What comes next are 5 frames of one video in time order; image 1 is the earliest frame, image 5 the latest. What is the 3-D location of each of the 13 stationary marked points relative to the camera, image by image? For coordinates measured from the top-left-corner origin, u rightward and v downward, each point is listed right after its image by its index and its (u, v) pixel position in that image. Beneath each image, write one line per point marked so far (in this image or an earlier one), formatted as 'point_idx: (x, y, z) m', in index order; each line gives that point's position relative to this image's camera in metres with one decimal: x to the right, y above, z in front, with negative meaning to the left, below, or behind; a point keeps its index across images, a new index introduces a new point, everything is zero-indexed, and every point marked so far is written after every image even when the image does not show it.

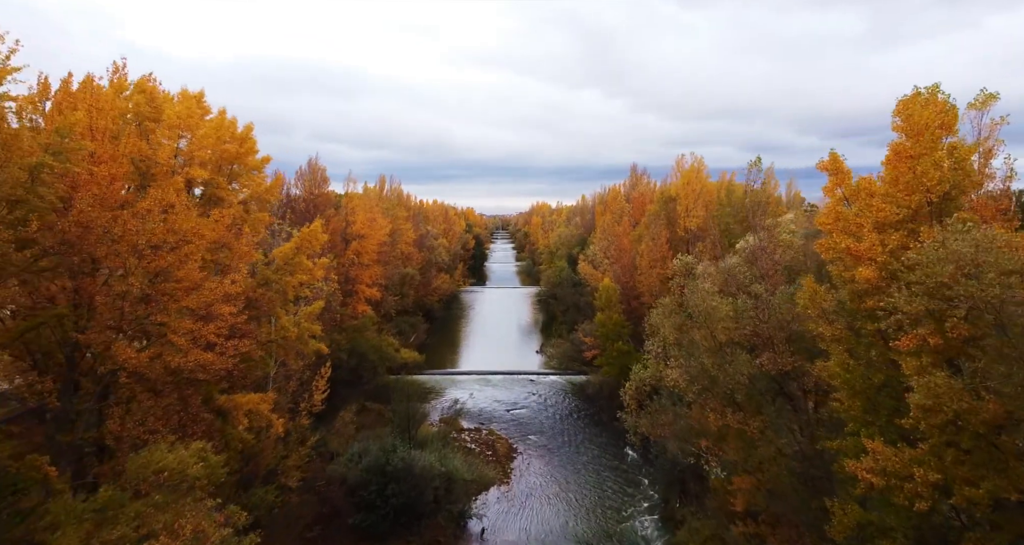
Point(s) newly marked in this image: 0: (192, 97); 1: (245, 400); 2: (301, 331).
0: (-7.7, +4.2, +15.8) m
1: (-6.4, -3.0, +15.4) m
2: (-6.1, -1.7, +18.9) m
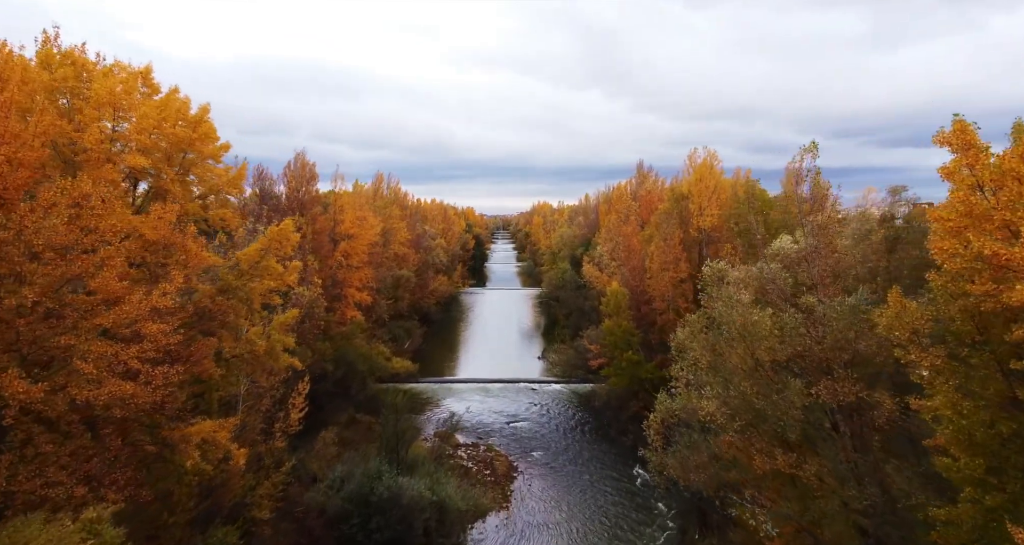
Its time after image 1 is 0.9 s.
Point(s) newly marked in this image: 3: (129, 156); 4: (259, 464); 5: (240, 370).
0: (-7.7, +4.1, +13.5) m
1: (-6.4, -3.1, +13.1) m
2: (-6.1, -1.8, +16.6) m
3: (-7.3, +2.2, +12.5) m
4: (-7.3, -5.5, +19.0) m
5: (-6.6, -2.4, +16.0) m
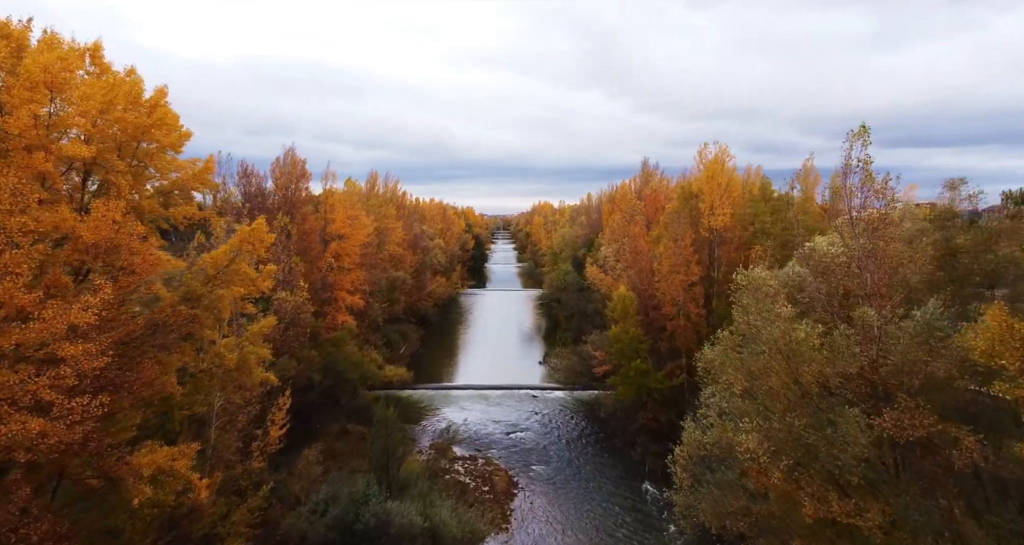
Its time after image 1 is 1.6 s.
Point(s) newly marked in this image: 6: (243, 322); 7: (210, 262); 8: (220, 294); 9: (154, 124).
0: (-7.7, +4.0, +11.8) m
1: (-6.4, -3.2, +11.4) m
2: (-6.1, -1.9, +14.9) m
3: (-7.3, +2.1, +10.7) m
4: (-7.3, -5.6, +17.3) m
5: (-6.6, -2.5, +14.3) m
6: (-6.7, -1.2, +16.3) m
7: (-6.3, +0.2, +13.7) m
8: (-5.9, -0.4, +13.3) m
9: (-6.7, +2.8, +12.2) m
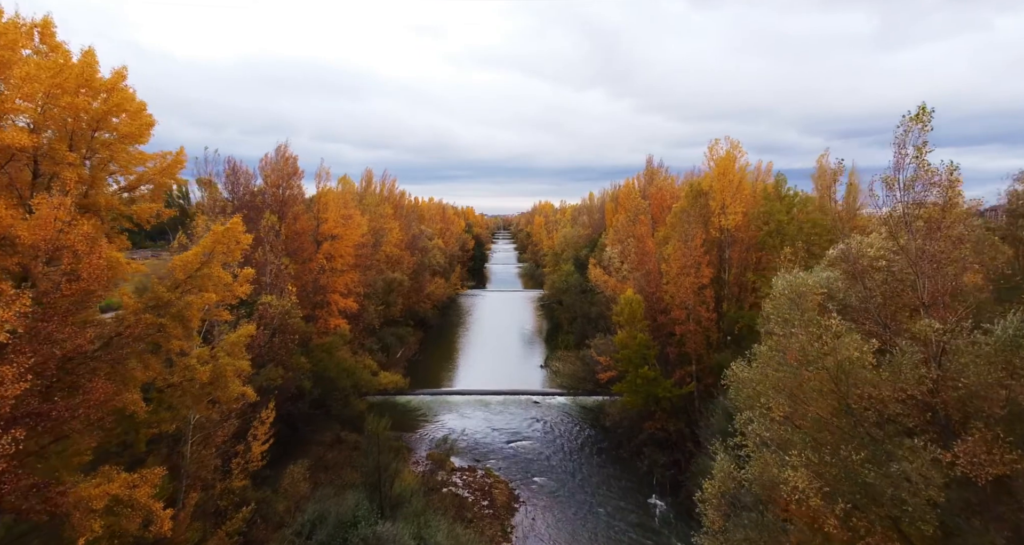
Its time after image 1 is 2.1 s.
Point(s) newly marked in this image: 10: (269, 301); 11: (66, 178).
0: (-7.7, +3.9, +10.4) m
1: (-6.3, -3.3, +10.0) m
2: (-6.0, -2.0, +13.6) m
3: (-7.3, +2.0, +9.4) m
4: (-7.3, -5.7, +15.9) m
5: (-6.6, -2.5, +12.9) m
6: (-6.6, -1.3, +14.9) m
7: (-6.2, +0.1, +12.3) m
8: (-5.9, -0.5, +12.0) m
9: (-6.6, +2.7, +10.9) m
10: (-7.2, -0.8, +19.3) m
11: (-7.1, +1.5, +10.5) m
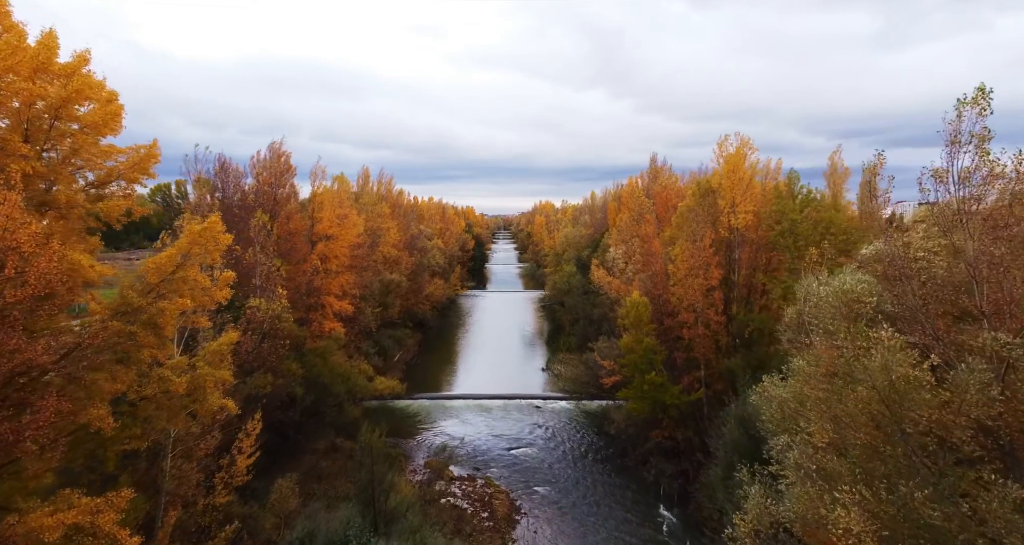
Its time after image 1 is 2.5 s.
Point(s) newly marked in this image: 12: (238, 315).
0: (-7.6, +3.8, +9.4) m
1: (-6.3, -3.4, +9.0) m
2: (-6.0, -2.1, +12.5) m
3: (-7.2, +1.9, +8.4) m
4: (-7.2, -5.8, +14.9) m
5: (-6.6, -2.6, +11.9) m
6: (-6.6, -1.4, +13.9) m
7: (-6.2, +0.1, +11.3) m
8: (-5.9, -0.6, +11.0) m
9: (-6.6, +2.6, +9.9) m
10: (-7.1, -0.9, +18.3) m
11: (-7.0, +1.5, +9.5) m
12: (-8.3, -1.3, +19.9) m
